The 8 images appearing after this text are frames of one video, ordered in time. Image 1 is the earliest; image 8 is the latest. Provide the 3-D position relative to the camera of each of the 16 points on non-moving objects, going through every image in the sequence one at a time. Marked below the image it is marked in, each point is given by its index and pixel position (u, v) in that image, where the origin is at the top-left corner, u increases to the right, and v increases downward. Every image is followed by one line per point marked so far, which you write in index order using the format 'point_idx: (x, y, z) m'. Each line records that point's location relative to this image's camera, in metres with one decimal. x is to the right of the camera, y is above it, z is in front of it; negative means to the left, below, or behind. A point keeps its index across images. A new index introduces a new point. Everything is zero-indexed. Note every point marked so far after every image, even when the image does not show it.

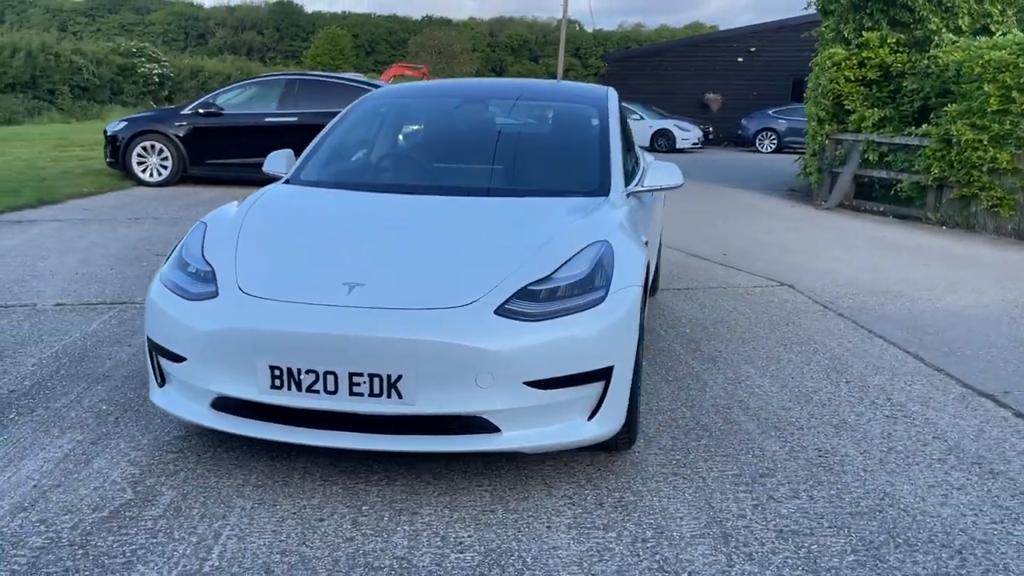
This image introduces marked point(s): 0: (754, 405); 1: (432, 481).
0: (+1.2, -0.6, +4.6) m
1: (-0.3, -0.8, +3.5) m
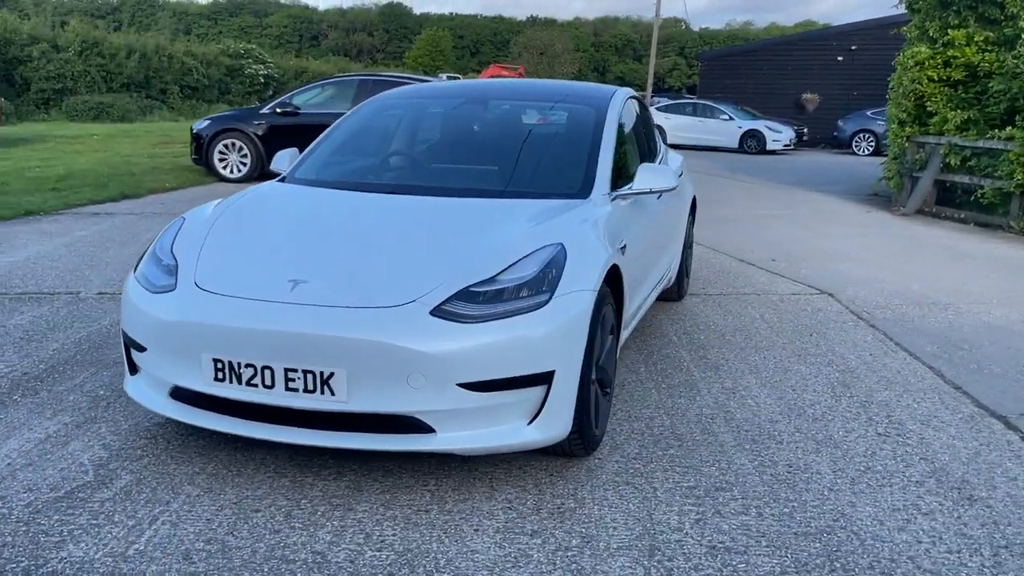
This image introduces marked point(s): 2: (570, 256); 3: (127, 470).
0: (+1.1, -0.6, +4.4) m
1: (-0.5, -0.8, +3.6) m
2: (+0.2, +0.1, +3.6) m
3: (-1.6, -0.7, +3.6) m
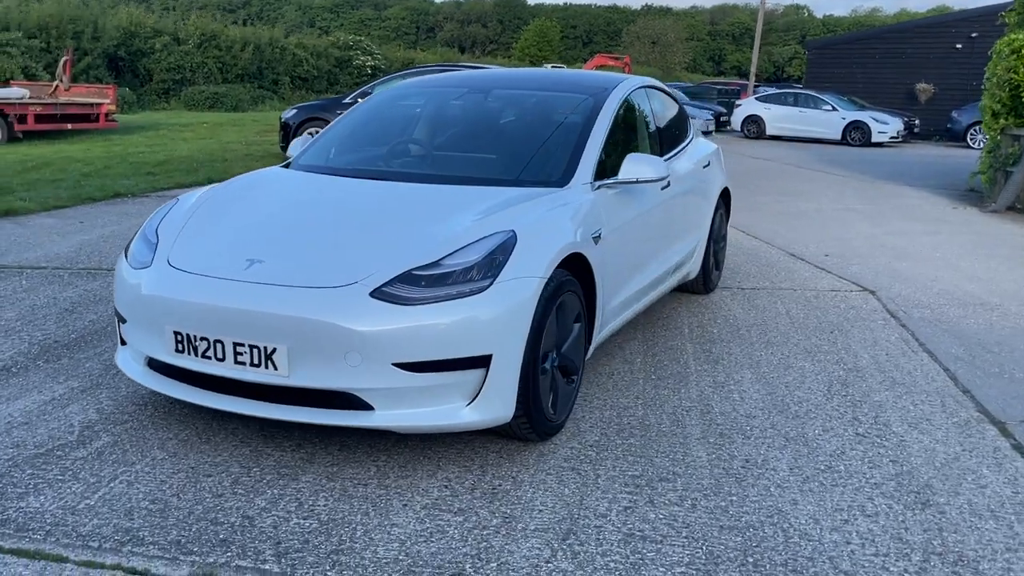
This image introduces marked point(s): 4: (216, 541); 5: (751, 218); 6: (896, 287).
0: (+1.0, -0.6, +4.4) m
1: (-0.8, -0.7, +3.7) m
2: (0.0, +0.2, +3.6) m
3: (-1.8, -0.6, +3.9) m
4: (-1.0, -0.9, +3.0) m
5: (+3.0, +0.9, +11.2) m
6: (+3.2, 0.0, +7.3) m
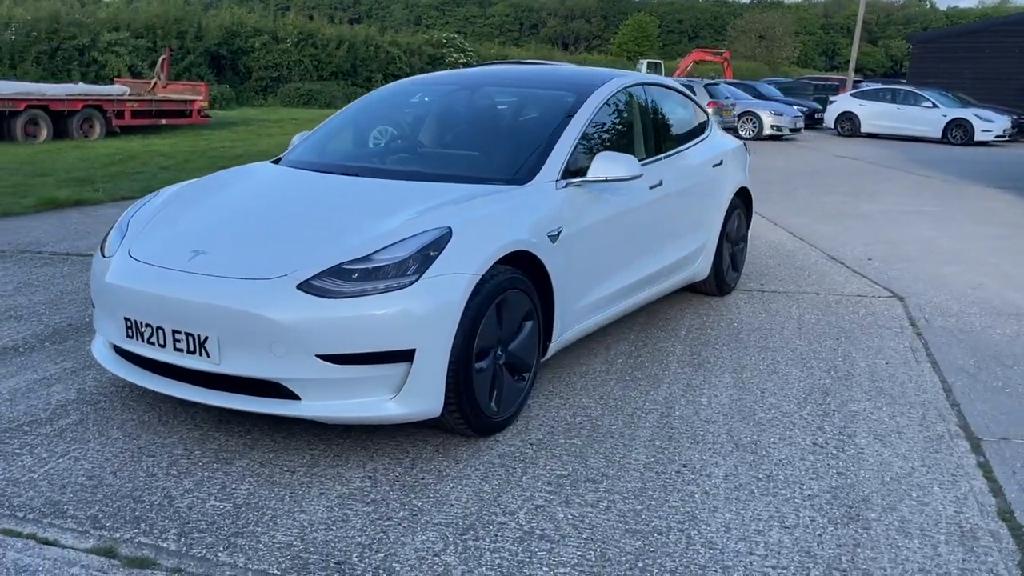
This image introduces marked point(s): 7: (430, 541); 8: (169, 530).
0: (+0.8, -0.6, +4.3) m
1: (-1.0, -0.7, +3.8) m
2: (-0.2, +0.2, +3.7) m
3: (-2.0, -0.6, +4.1) m
4: (-1.4, -0.8, +3.1) m
5: (+3.6, +0.8, +10.8) m
6: (+3.3, 0.0, +7.0) m
7: (-0.3, -0.9, +3.0) m
8: (-1.2, -0.8, +3.0) m
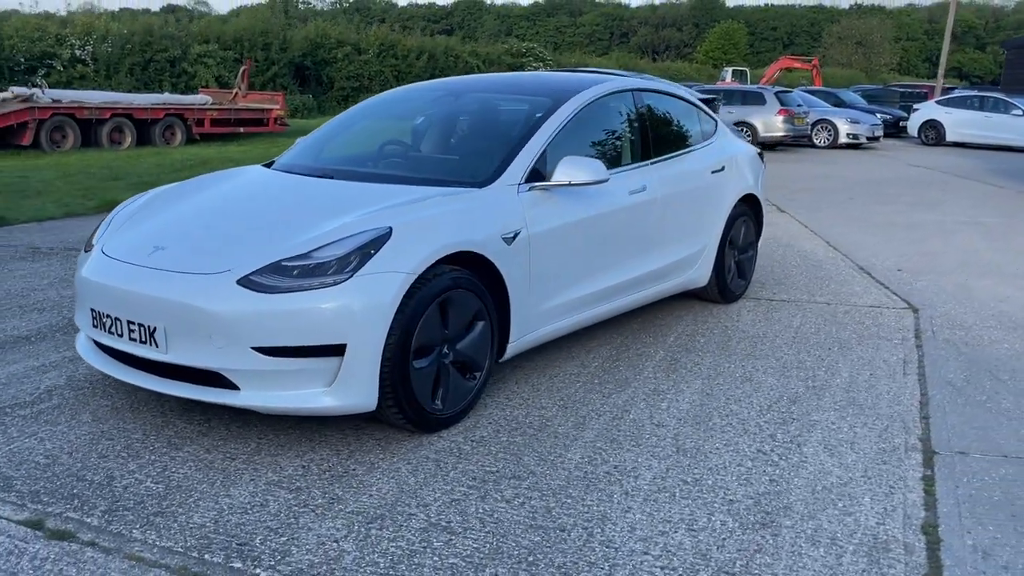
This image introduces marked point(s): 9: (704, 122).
0: (+0.6, -0.6, +4.3) m
1: (-1.3, -0.6, +4.0) m
2: (-0.5, +0.2, +3.8) m
3: (-2.3, -0.5, +4.4) m
4: (-1.7, -0.8, +3.3) m
5: (+4.0, +0.7, +10.5) m
6: (+3.3, -0.1, +6.7) m
7: (-0.6, -0.9, +3.1) m
8: (-1.5, -0.8, +3.2) m
9: (+1.4, +1.2, +6.5) m
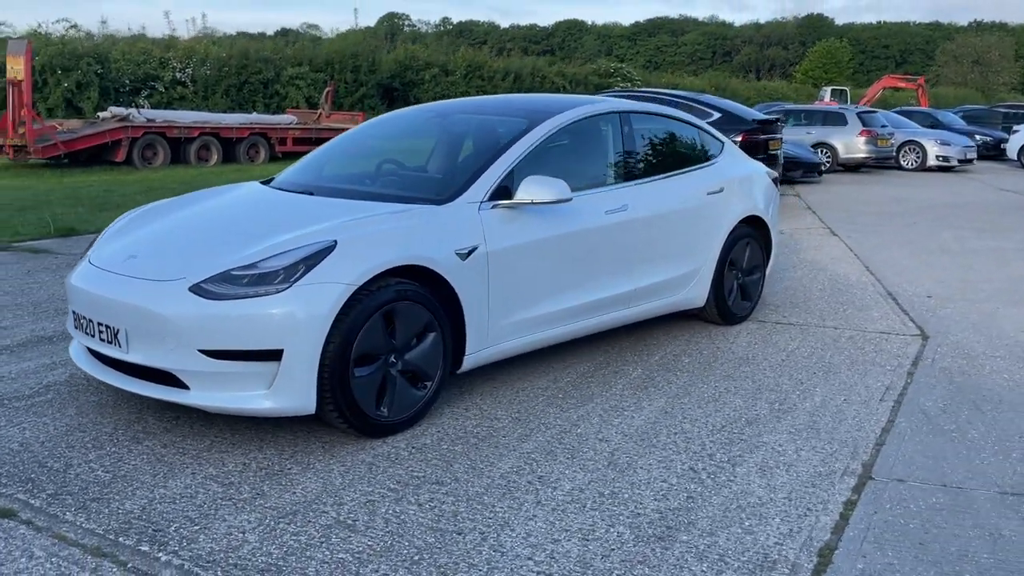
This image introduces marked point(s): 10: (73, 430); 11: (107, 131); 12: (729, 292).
0: (+0.3, -0.7, +4.4) m
1: (-1.6, -0.7, +4.3) m
2: (-0.8, +0.2, +4.0) m
3: (-2.5, -0.6, +4.8) m
4: (-2.0, -0.8, +3.7) m
5: (+4.5, +0.4, +10.3) m
6: (+3.3, -0.3, +6.5) m
7: (-1.0, -0.9, +3.3) m
8: (-1.9, -0.8, +3.6) m
9: (+1.4, +1.1, +6.5) m
10: (-2.1, -0.7, +4.2) m
11: (-9.1, +3.5, +19.8) m
12: (+1.6, 0.0, +6.5) m
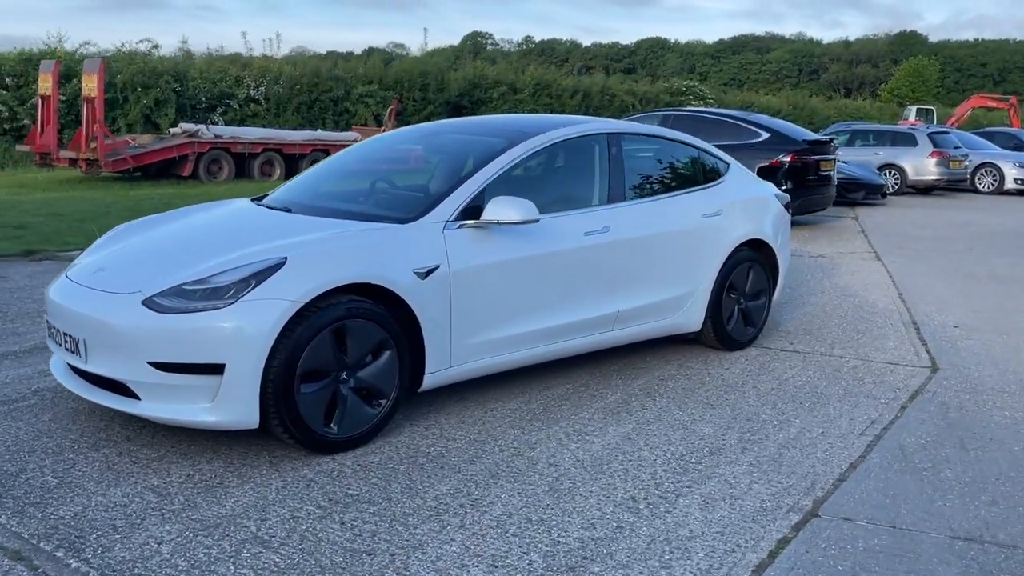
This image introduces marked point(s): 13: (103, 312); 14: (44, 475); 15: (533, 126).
0: (+0.1, -0.8, +4.3) m
1: (-1.8, -0.7, +4.4) m
2: (-1.0, +0.1, +4.1) m
3: (-2.7, -0.6, +5.0) m
4: (-2.3, -0.8, +3.8) m
5: (+4.7, +0.1, +9.8) m
6: (+3.3, -0.5, +6.2) m
7: (-1.3, -0.9, +3.4) m
8: (-2.2, -0.9, +3.7) m
9: (+1.4, +0.9, +6.4) m
10: (-2.3, -0.7, +4.4) m
11: (-7.8, +3.3, +20.5) m
12: (+1.6, -0.2, +6.3) m
13: (-1.9, -0.1, +4.1) m
14: (-2.1, -0.8, +3.9) m
15: (+0.2, +1.1, +5.7) m
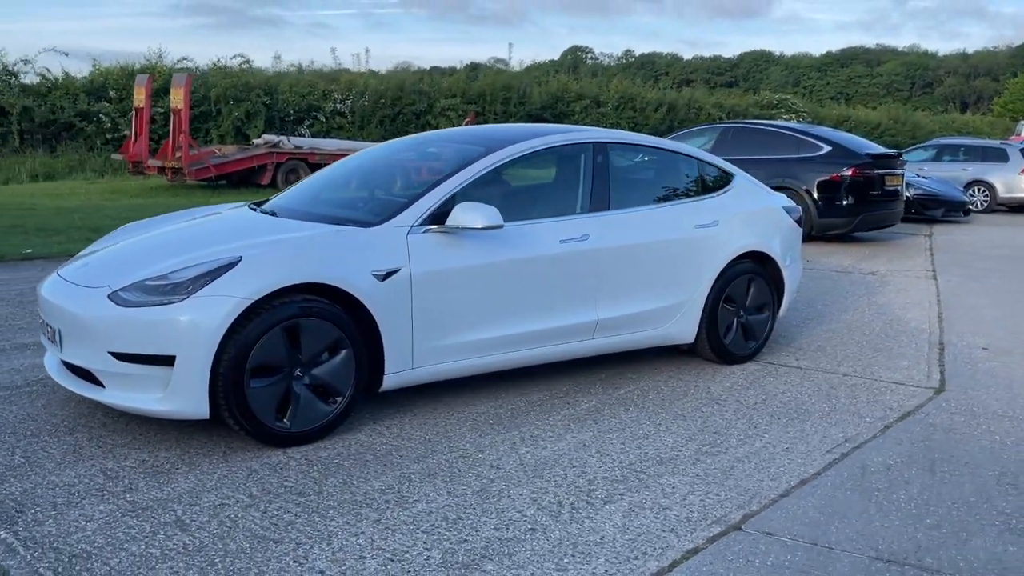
0: (-0.2, -0.8, +4.4) m
1: (-2.0, -0.7, +4.7) m
2: (-1.3, +0.1, +4.2) m
3: (-2.8, -0.6, +5.3) m
4: (-2.6, -0.8, +4.1) m
5: (+5.1, -0.1, +9.4) m
6: (+3.2, -0.7, +5.9) m
7: (-1.7, -0.9, +3.6) m
8: (-2.5, -0.8, +4.0) m
9: (+1.4, +0.8, +6.3) m
10: (-2.6, -0.7, +4.7) m
11: (-6.2, +3.2, +21.4) m
12: (+1.5, -0.3, +6.2) m
13: (-2.1, -0.1, +4.3) m
14: (-2.4, -0.8, +4.2) m
15: (+0.1, +1.0, +5.8) m
